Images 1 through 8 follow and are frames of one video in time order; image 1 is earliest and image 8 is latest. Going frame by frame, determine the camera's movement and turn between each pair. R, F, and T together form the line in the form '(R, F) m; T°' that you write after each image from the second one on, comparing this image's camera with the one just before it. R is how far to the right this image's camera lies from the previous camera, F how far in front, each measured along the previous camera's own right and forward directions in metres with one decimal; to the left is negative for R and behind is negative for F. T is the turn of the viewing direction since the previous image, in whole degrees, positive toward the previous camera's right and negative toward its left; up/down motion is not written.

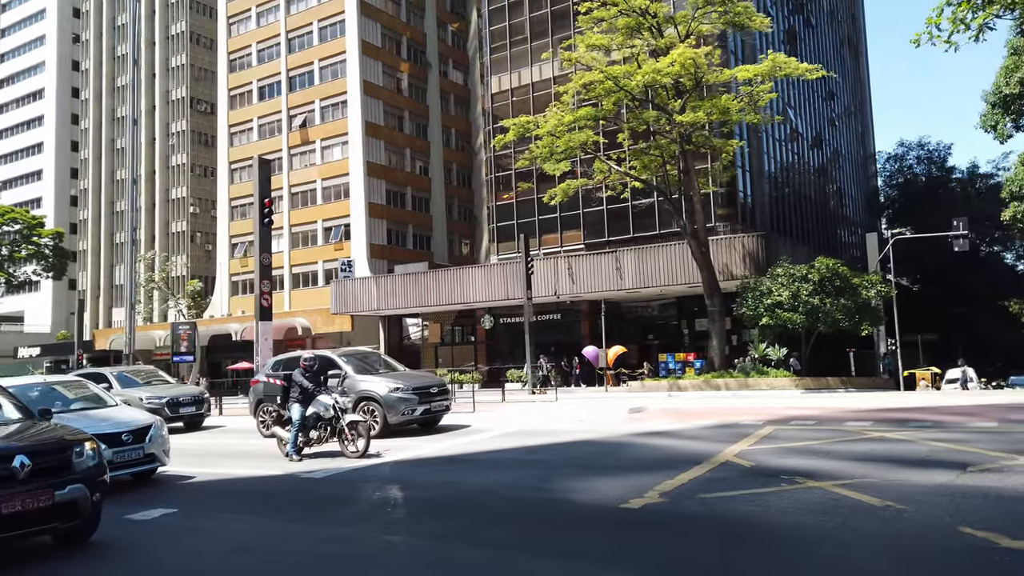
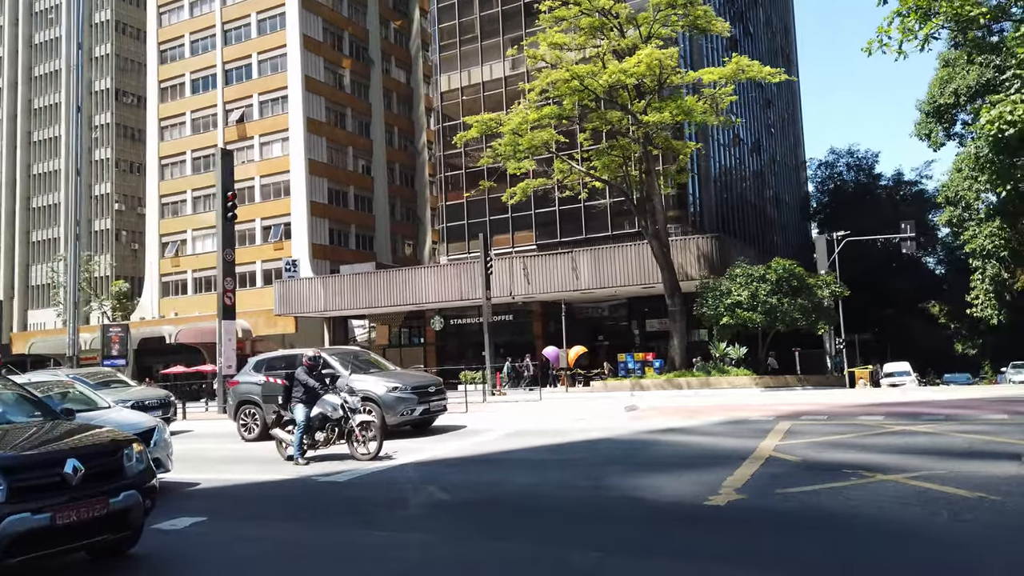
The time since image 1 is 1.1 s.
(-1.1, +0.4) m; +5°
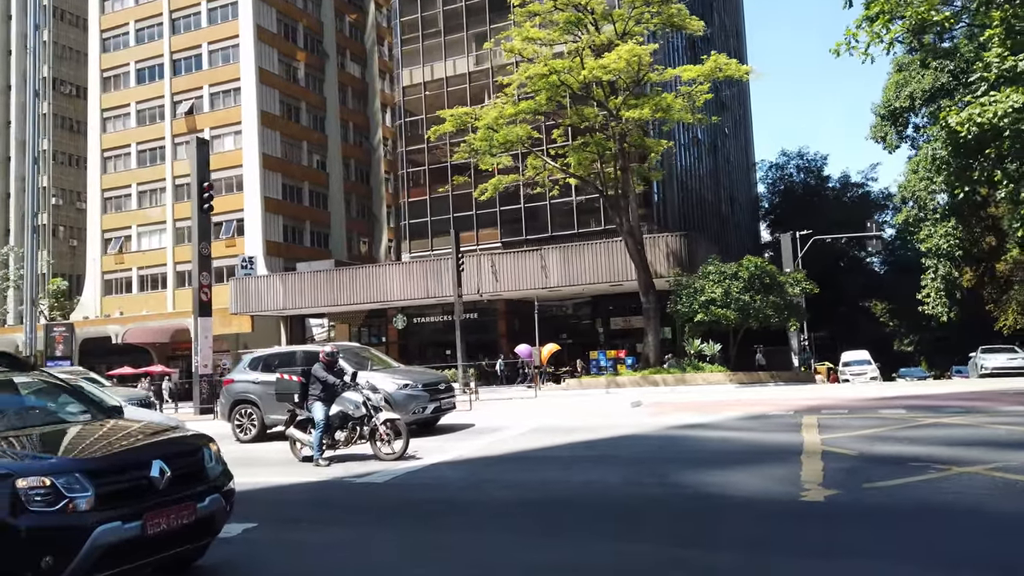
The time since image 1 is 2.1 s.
(-1.0, +0.4) m; +4°
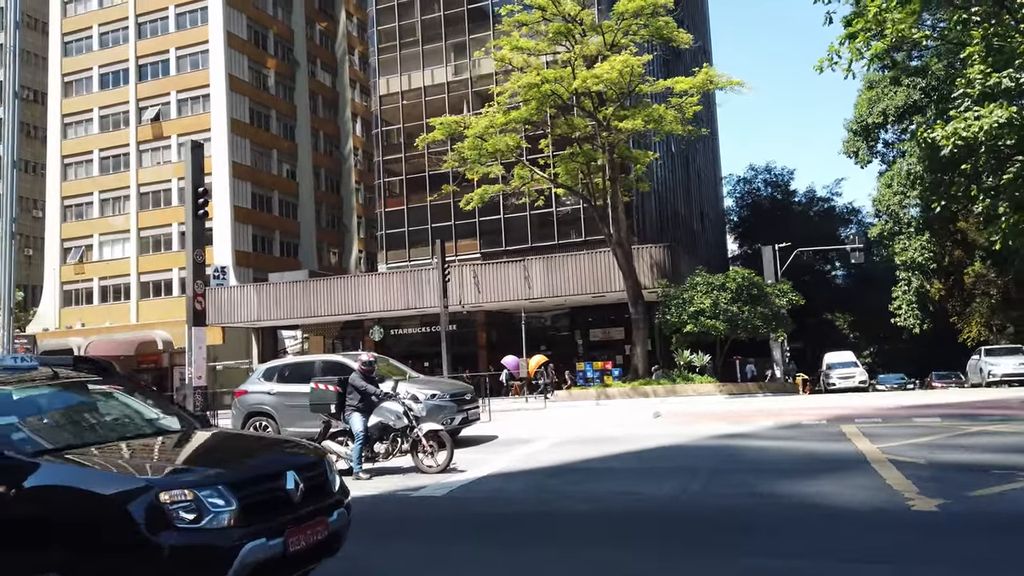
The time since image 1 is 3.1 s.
(-1.0, +0.3) m; +3°
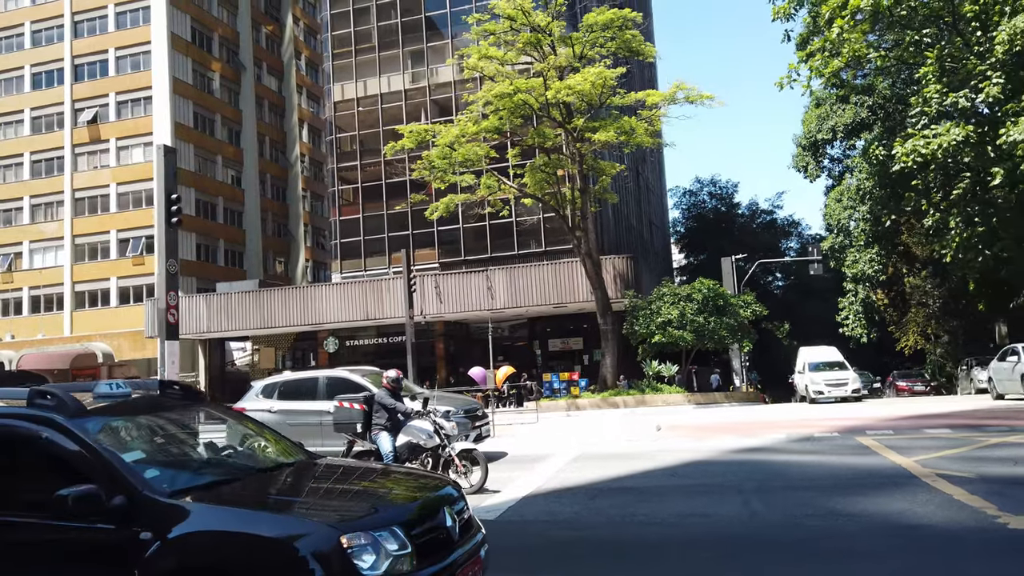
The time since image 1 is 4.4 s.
(-1.0, +0.3) m; +5°
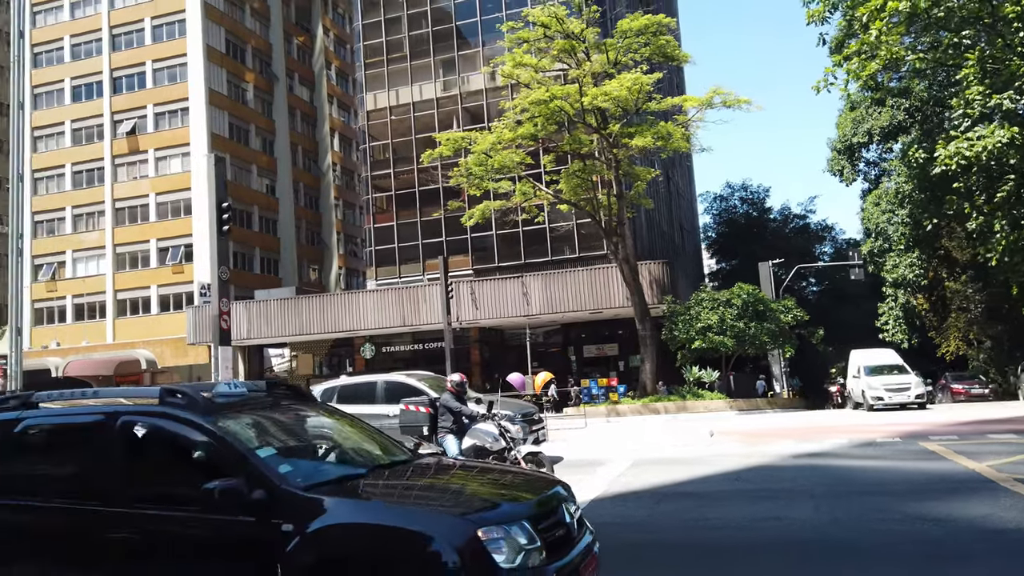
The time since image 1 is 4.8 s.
(-0.4, -0.1) m; -2°
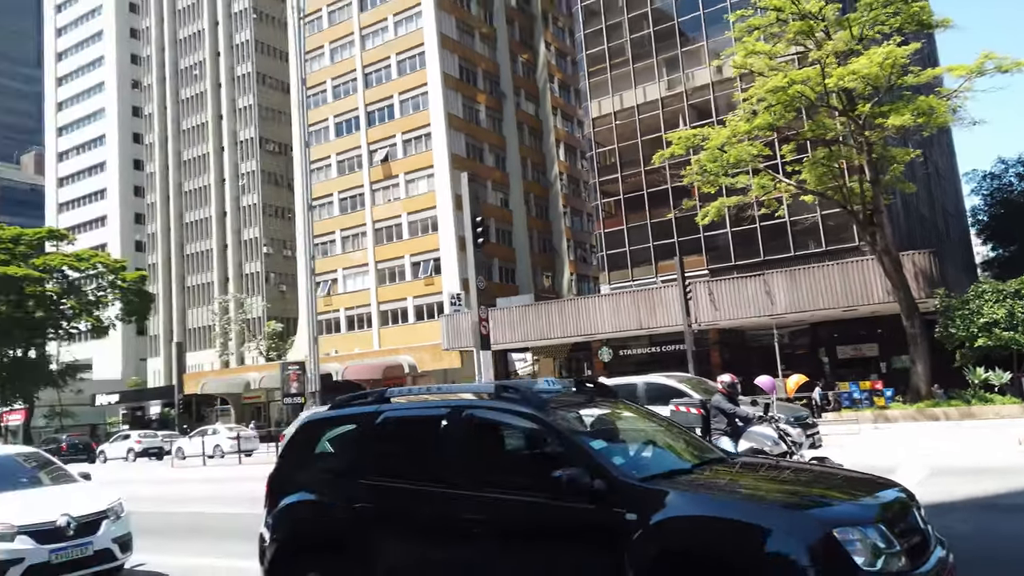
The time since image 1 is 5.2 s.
(-0.4, -0.1) m; -17°
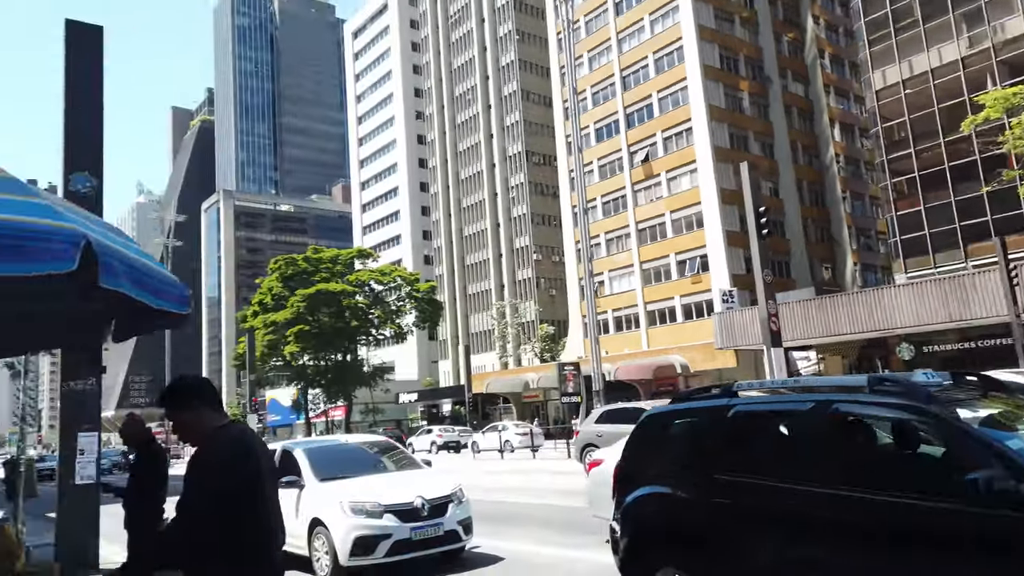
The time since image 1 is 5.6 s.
(-0.5, -0.1) m; -20°
